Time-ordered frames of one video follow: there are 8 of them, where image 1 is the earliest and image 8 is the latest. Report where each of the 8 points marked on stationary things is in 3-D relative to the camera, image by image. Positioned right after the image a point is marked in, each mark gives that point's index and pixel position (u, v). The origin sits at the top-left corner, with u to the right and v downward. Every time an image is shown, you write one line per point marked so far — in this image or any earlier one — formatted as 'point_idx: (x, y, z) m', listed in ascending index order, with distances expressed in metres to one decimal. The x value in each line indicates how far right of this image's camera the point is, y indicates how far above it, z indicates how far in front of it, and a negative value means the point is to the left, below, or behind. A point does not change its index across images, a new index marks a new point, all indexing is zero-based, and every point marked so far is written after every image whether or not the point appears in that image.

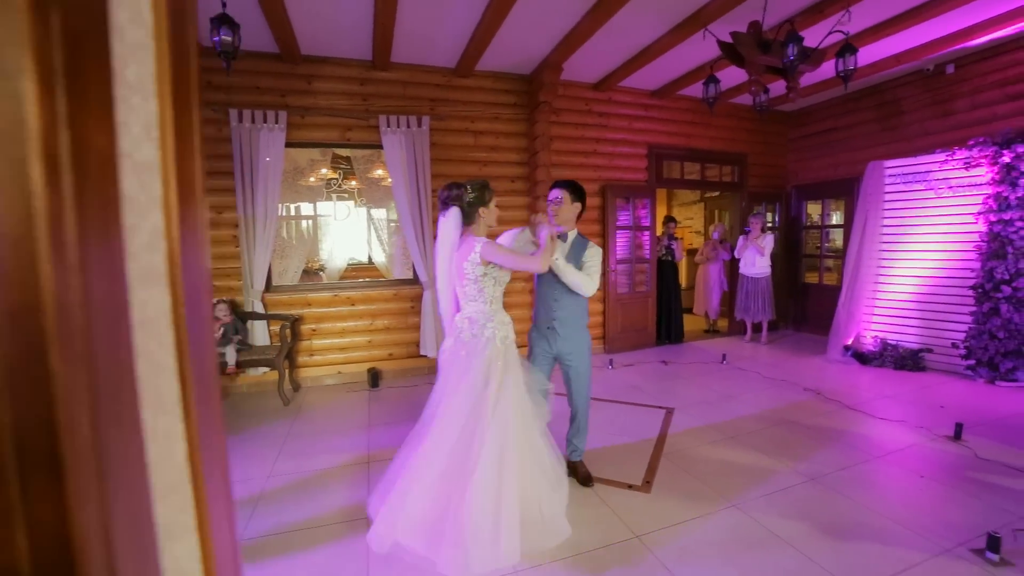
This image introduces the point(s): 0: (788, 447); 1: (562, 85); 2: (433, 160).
0: (+2.0, -1.2, +3.2) m
1: (+0.5, +2.3, +5.0) m
2: (-0.8, +1.4, +4.7) m
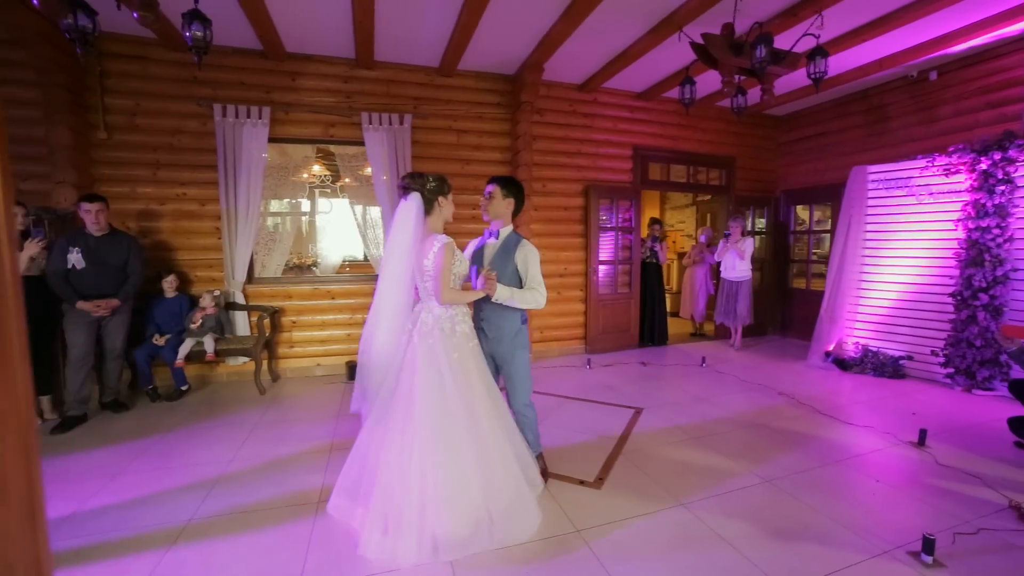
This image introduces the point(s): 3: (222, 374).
0: (+1.7, -1.2, +3.2) m
1: (+0.4, +2.3, +5.1) m
2: (-1.0, +1.4, +4.8) m
3: (-2.9, -0.9, +4.4) m
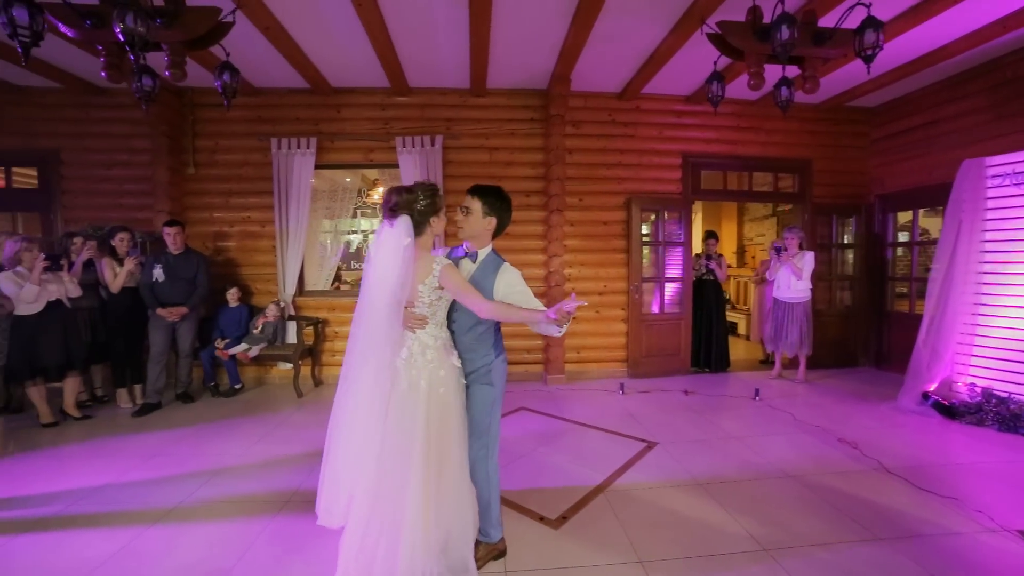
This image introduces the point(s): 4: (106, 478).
0: (+1.5, -1.3, +2.6) m
1: (+0.8, +2.1, +4.9) m
2: (-0.7, +1.2, +4.9) m
3: (-2.6, -1.0, +4.9) m
4: (-2.7, -1.2, +3.0) m
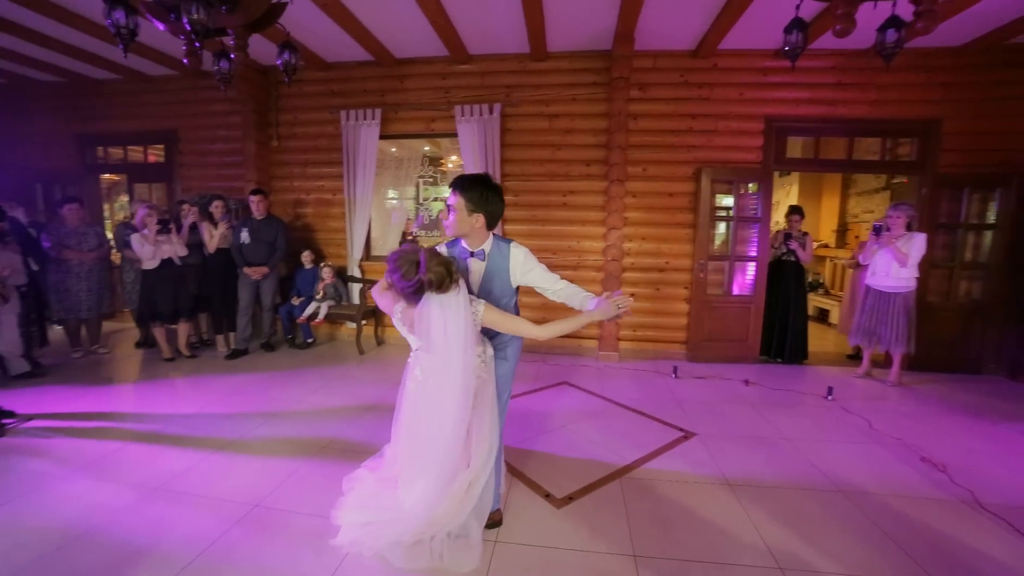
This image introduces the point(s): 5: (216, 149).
0: (+1.6, -1.2, +2.4) m
1: (+1.4, +2.4, +4.5) m
2: (-0.1, +1.6, +4.9) m
3: (-2.0, -0.5, +5.4) m
4: (-2.5, -0.9, +3.5) m
5: (-3.4, +1.6, +5.1) m
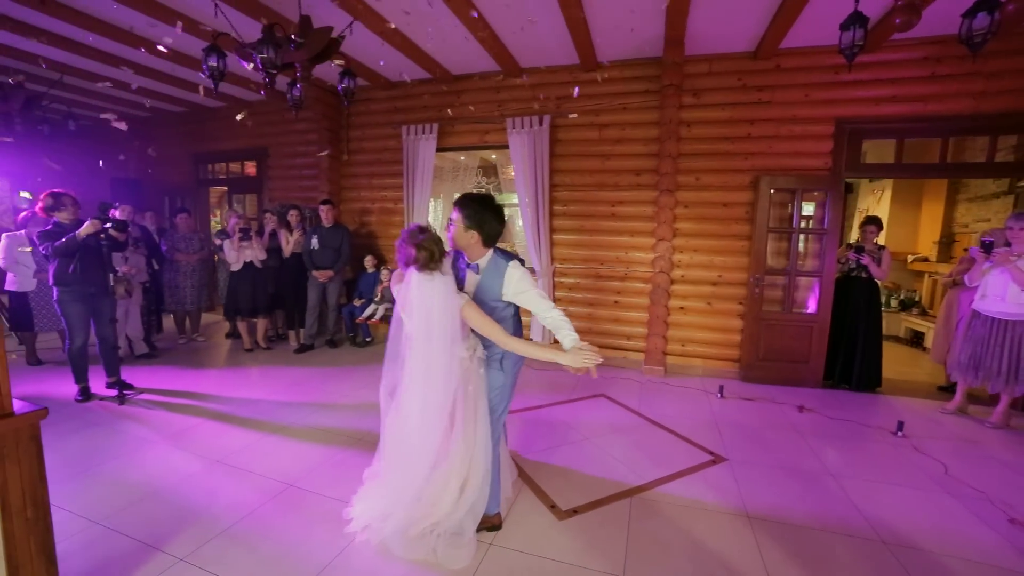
0: (+1.6, -1.4, +2.2) m
1: (+1.9, +2.2, +4.3) m
2: (+0.5, +1.5, +4.9) m
3: (-1.4, -0.6, +5.8) m
4: (-2.3, -0.9, +4.0) m
5: (-2.8, +1.6, +5.7) m
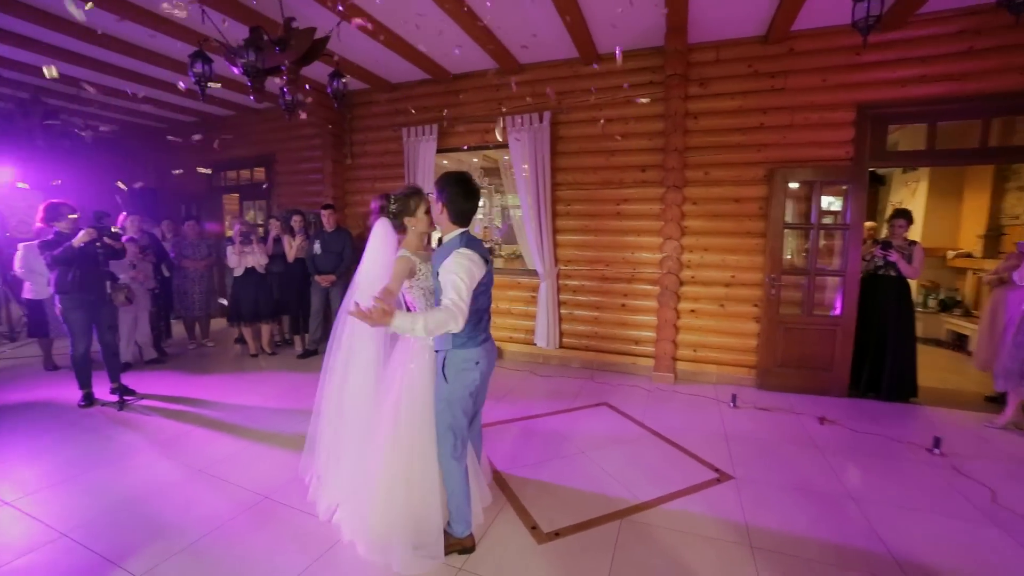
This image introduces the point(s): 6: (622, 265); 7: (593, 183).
0: (+1.4, -1.4, +1.9) m
1: (+1.8, +2.2, +4.0) m
2: (+0.5, +1.4, +4.7) m
3: (-1.4, -0.6, +5.7) m
4: (-2.3, -1.0, +4.0) m
5: (-2.7, +1.6, +5.8) m
6: (+1.1, +0.2, +4.6) m
7: (+0.8, +1.1, +4.6) m
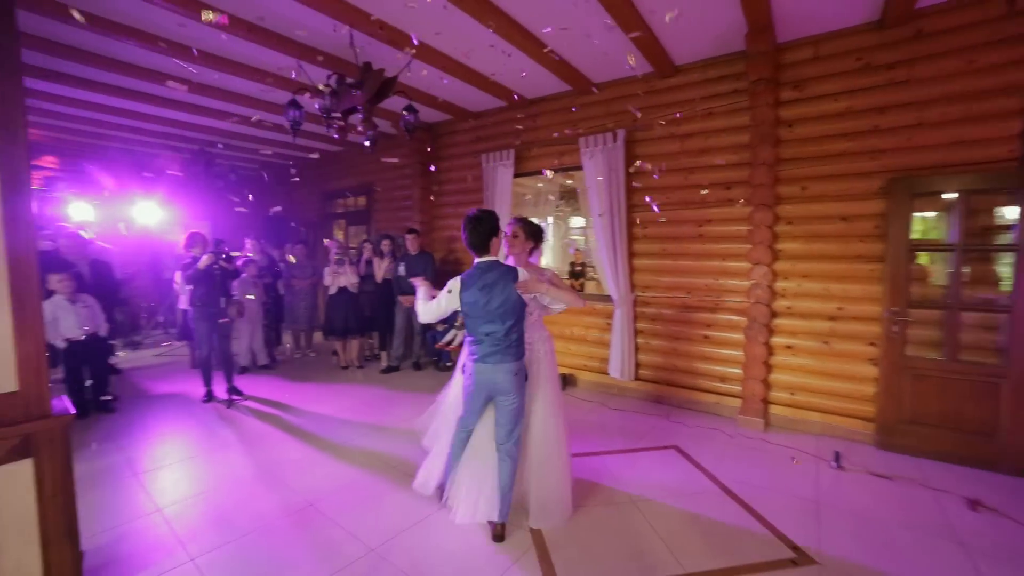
0: (+1.3, -1.5, +1.4) m
1: (+2.4, +1.9, +3.5) m
2: (+1.2, +1.2, +4.5) m
3: (-0.4, -0.9, +5.8) m
4: (-1.7, -1.2, +4.3) m
5: (-1.6, +1.3, +6.2) m
6: (+1.8, 0.0, +4.1) m
7: (+1.5, +0.8, +4.3) m
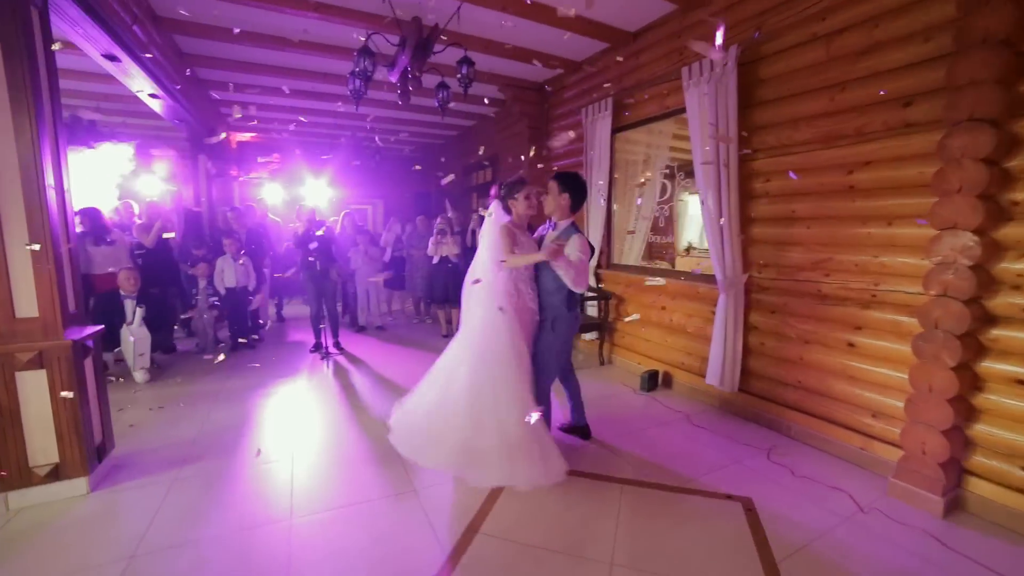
0: (+0.3, -1.4, +0.5) m
1: (+2.3, +2.0, +1.7) m
2: (+1.7, +1.3, +3.1) m
3: (+0.8, -0.6, +5.1) m
4: (-1.0, -0.8, +4.5) m
5: (+0.1, +1.7, +6.0) m
6: (+2.0, +0.1, +2.6) m
7: (+1.9, +1.0, +2.8) m
